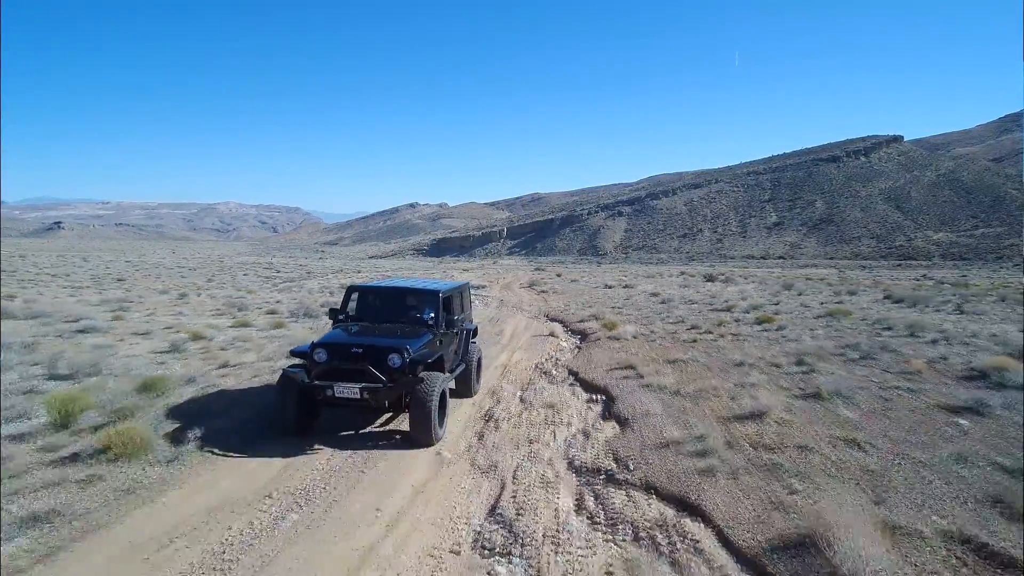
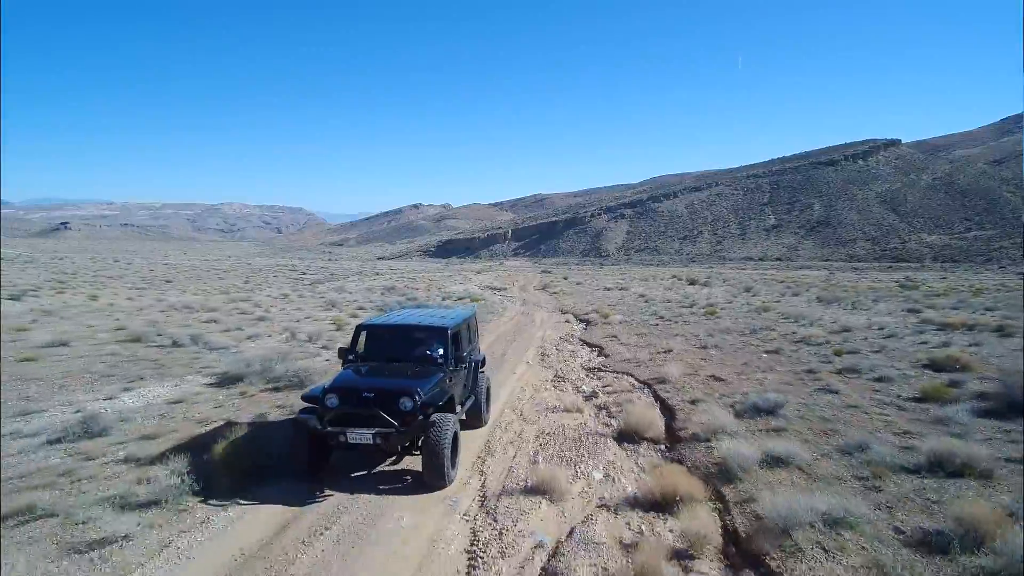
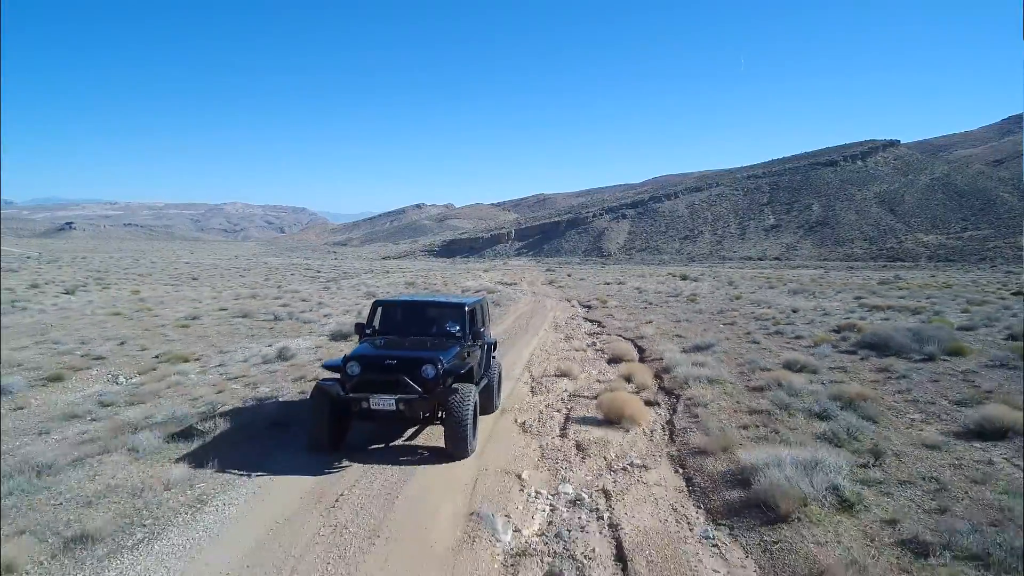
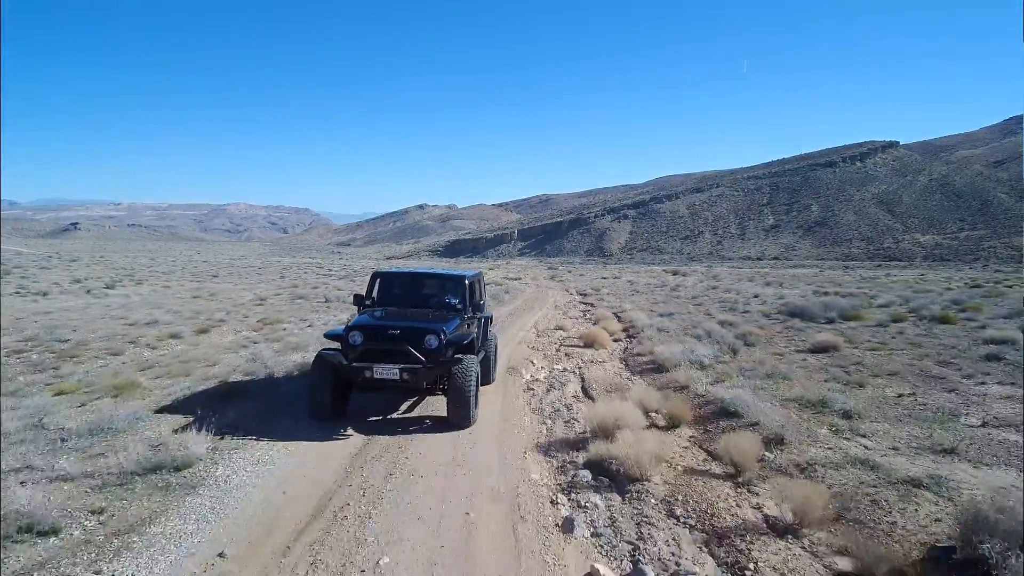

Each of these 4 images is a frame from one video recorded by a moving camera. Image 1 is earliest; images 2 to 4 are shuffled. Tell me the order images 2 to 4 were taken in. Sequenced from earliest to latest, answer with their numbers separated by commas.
2, 3, 4
